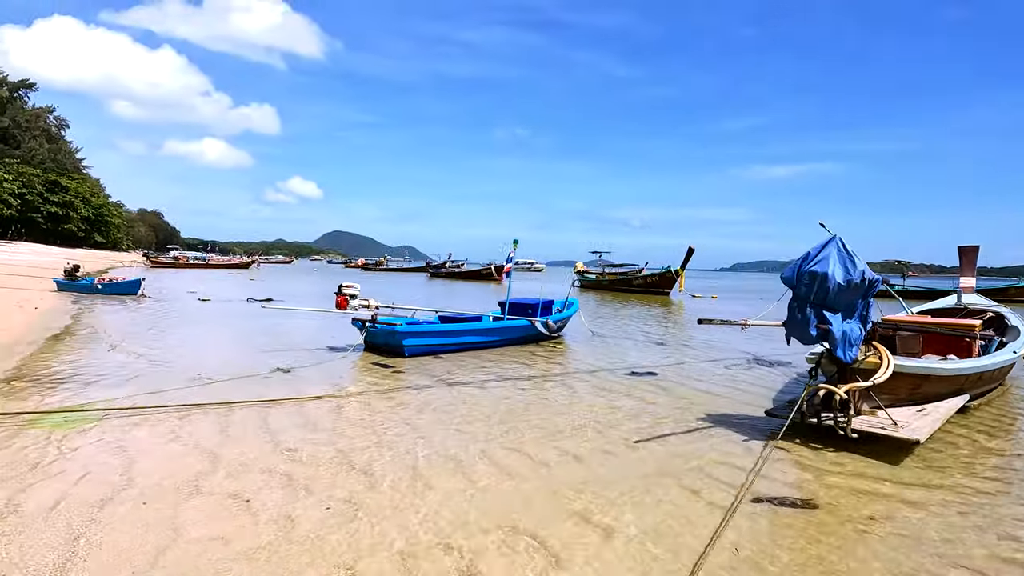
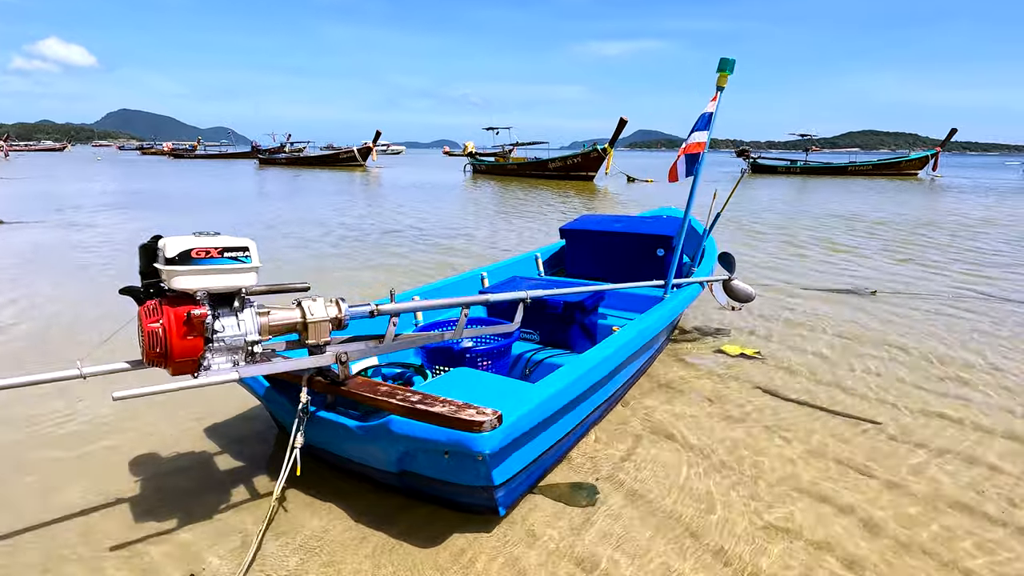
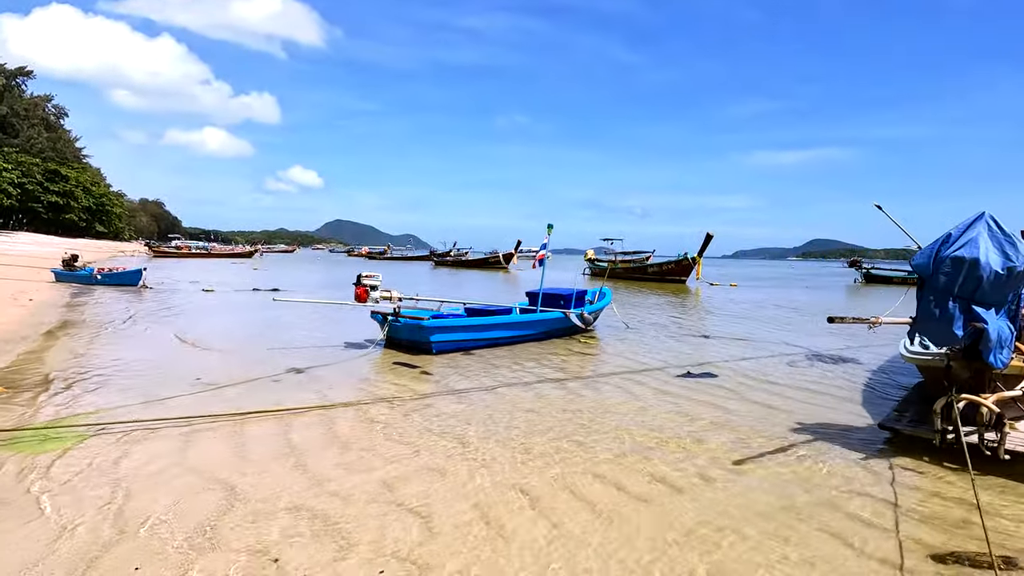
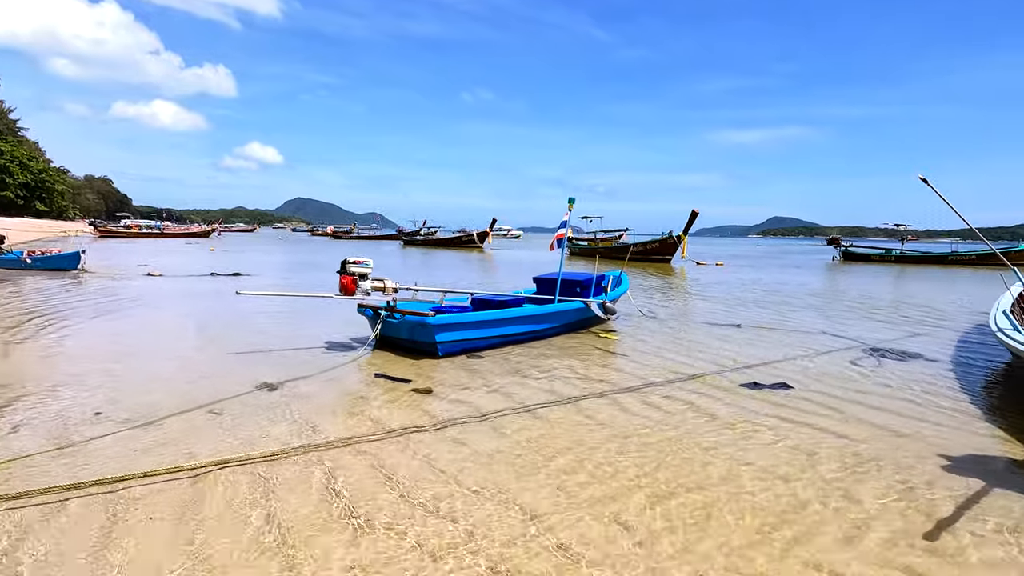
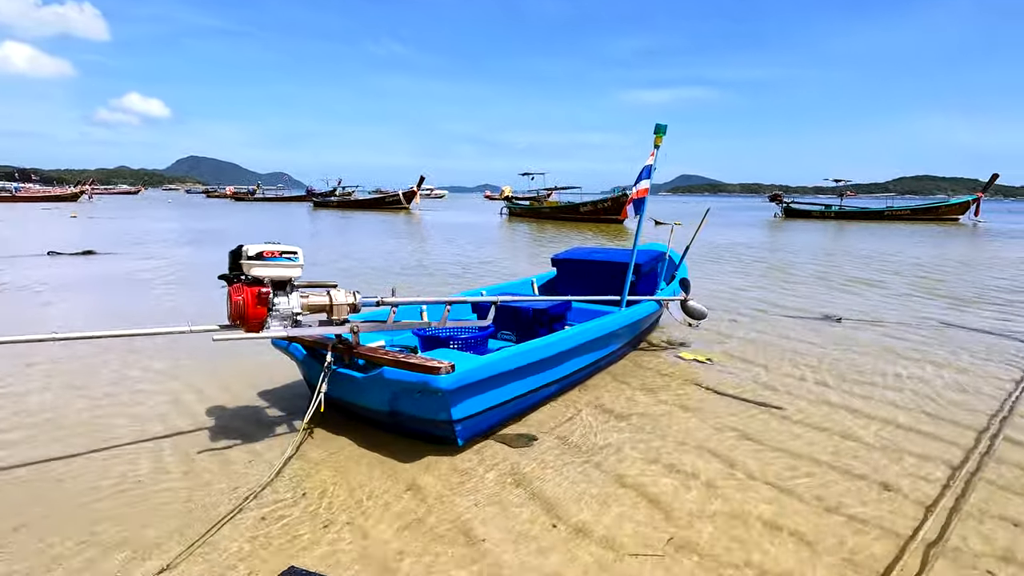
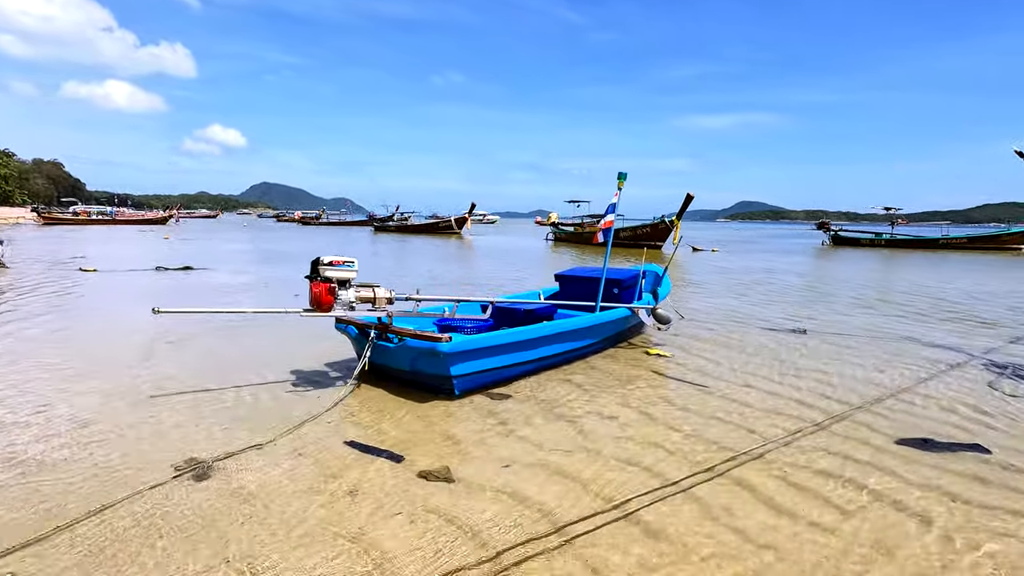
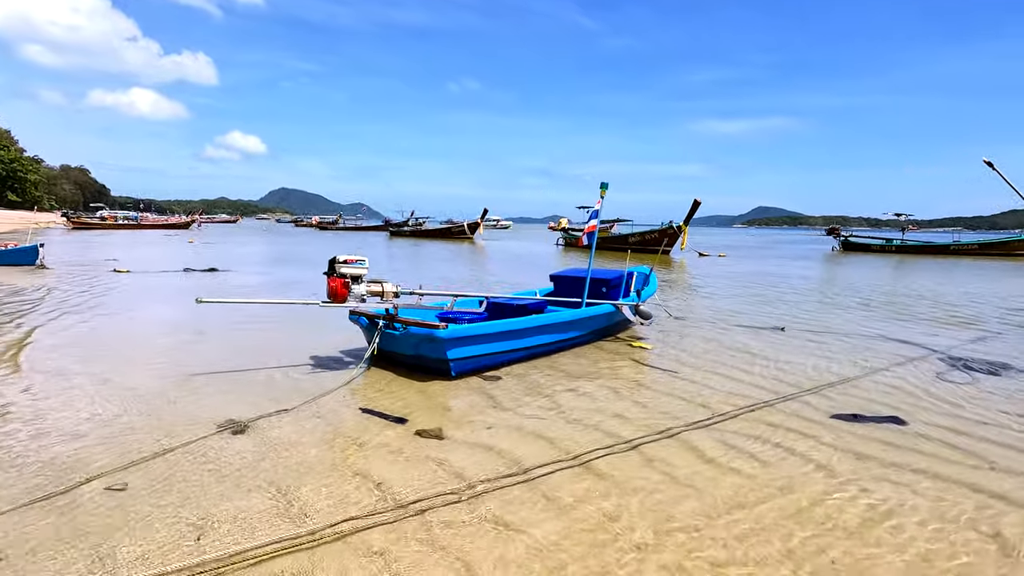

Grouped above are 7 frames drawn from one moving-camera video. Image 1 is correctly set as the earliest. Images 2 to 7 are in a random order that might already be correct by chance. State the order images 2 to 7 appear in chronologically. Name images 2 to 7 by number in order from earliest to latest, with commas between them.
3, 4, 7, 6, 5, 2
